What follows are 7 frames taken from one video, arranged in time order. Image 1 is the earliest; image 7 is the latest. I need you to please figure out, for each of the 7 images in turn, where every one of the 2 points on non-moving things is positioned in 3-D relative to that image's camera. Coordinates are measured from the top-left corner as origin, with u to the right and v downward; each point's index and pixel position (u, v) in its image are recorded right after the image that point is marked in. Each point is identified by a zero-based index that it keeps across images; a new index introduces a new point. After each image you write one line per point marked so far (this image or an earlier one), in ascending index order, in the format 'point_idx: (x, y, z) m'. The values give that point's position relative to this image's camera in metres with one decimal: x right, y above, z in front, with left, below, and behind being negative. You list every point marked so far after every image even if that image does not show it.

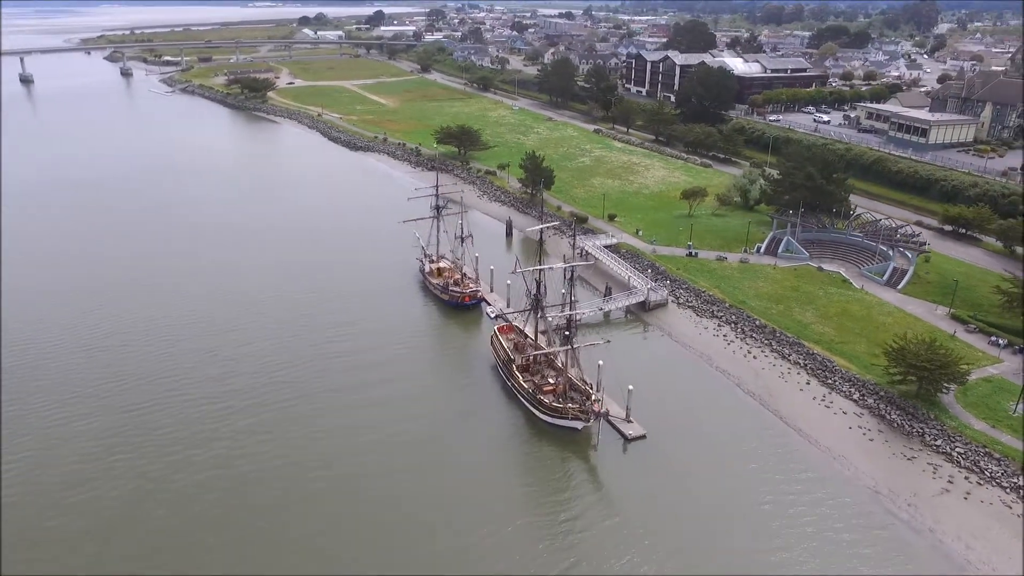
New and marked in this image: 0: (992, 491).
0: (+12.6, -5.3, +17.5) m
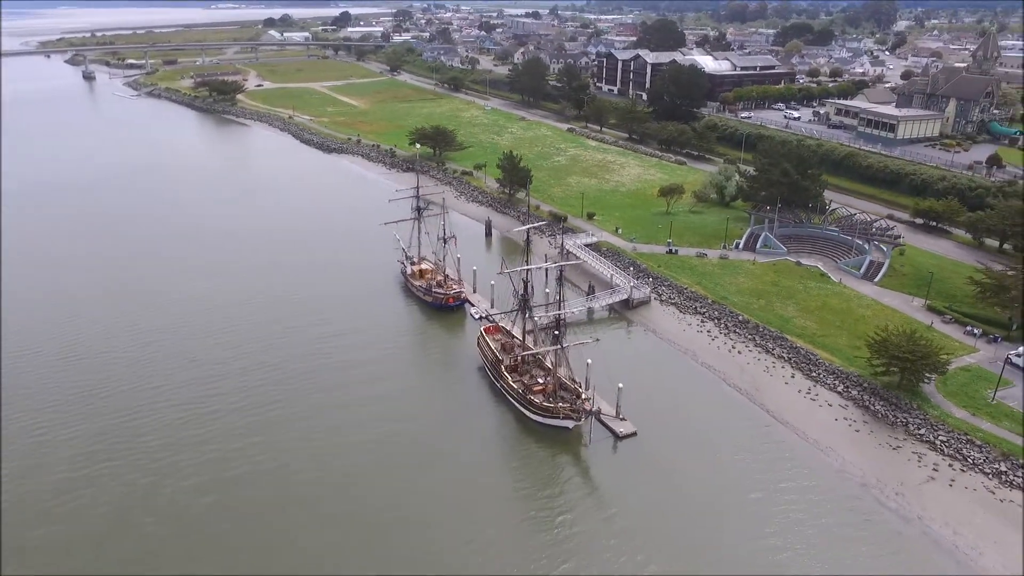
0: (+12.4, -5.0, +17.9) m
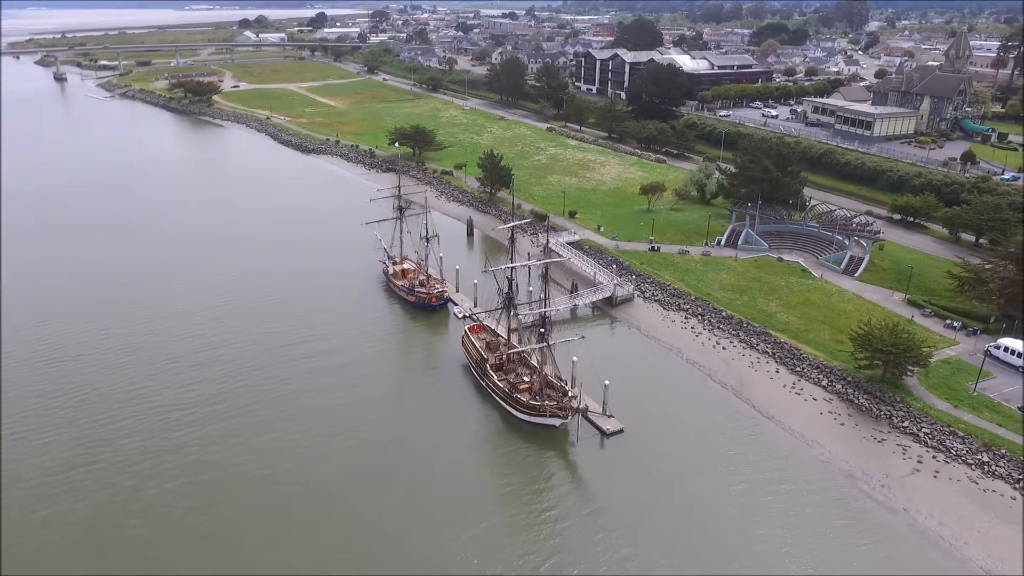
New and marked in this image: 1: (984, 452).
0: (+12.0, -4.8, +18.0) m
1: (+12.9, -4.4, +18.3) m
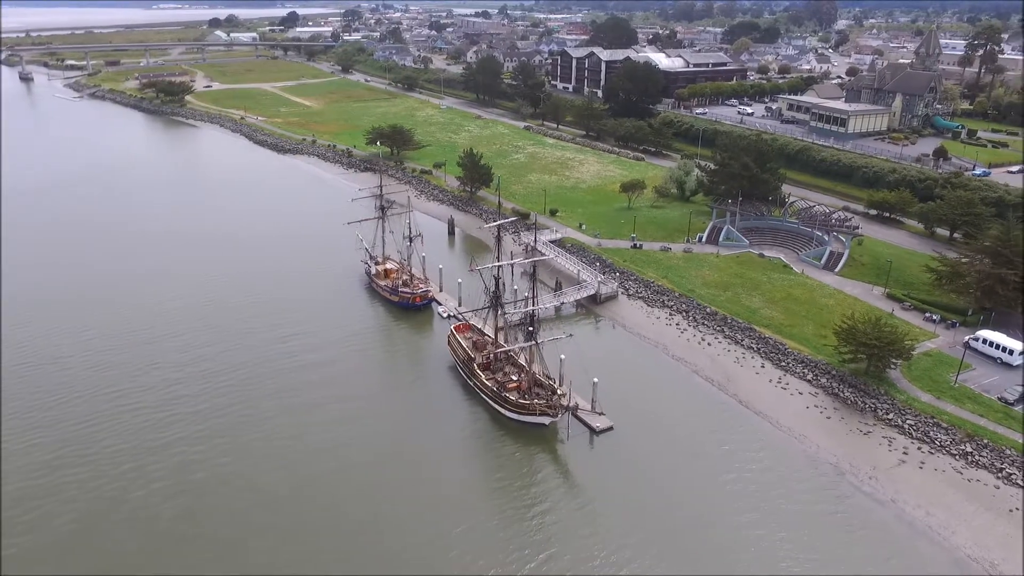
0: (+11.8, -4.6, +18.3) m
1: (+12.7, -4.2, +18.5) m
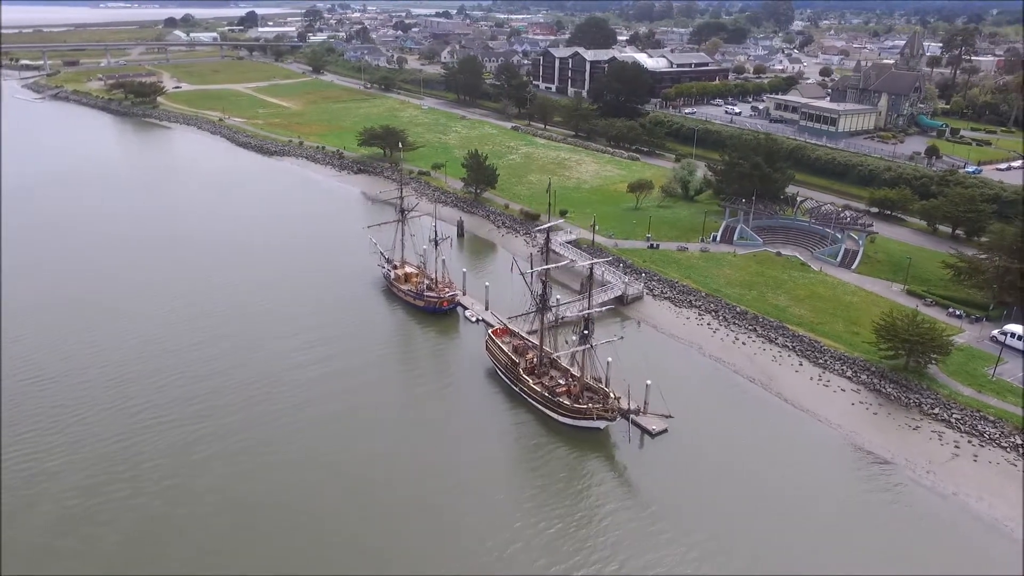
0: (+13.3, -4.6, +18.7) m
1: (+14.2, -4.2, +19.0) m
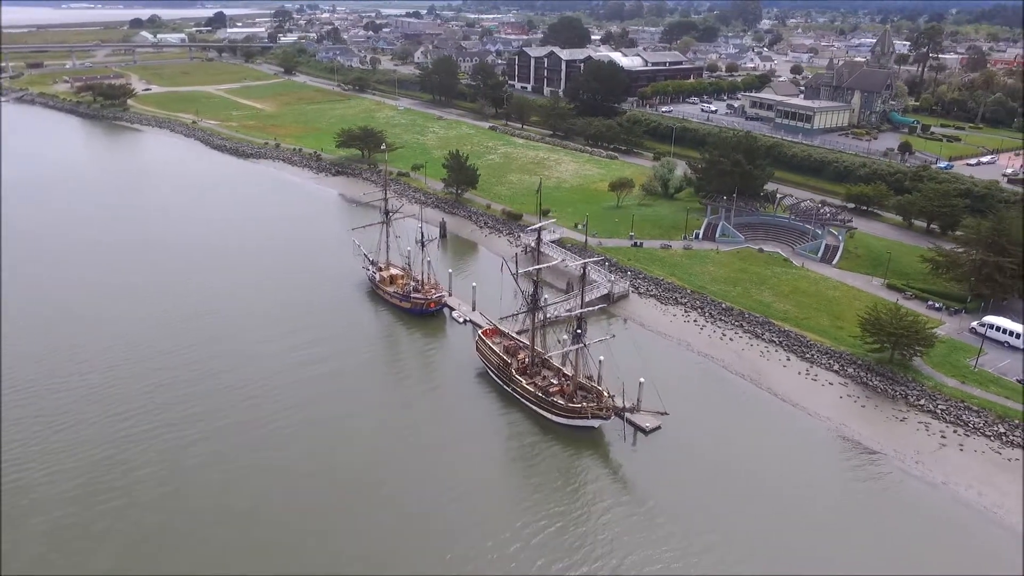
0: (+13.2, -4.4, +19.1) m
1: (+14.0, -3.9, +19.5) m
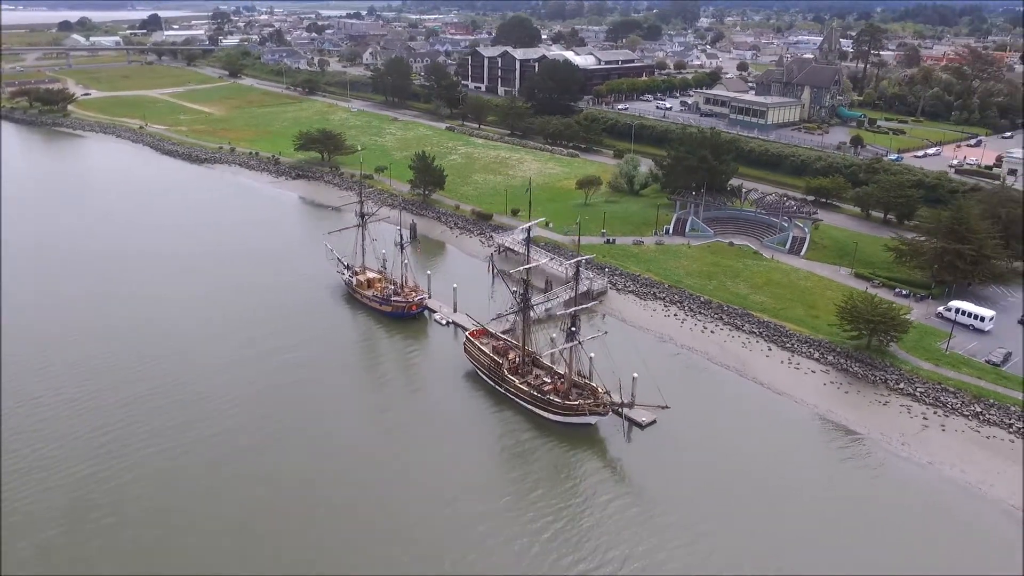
0: (+13.1, -4.0, +19.9) m
1: (+13.9, -3.5, +20.3) m
